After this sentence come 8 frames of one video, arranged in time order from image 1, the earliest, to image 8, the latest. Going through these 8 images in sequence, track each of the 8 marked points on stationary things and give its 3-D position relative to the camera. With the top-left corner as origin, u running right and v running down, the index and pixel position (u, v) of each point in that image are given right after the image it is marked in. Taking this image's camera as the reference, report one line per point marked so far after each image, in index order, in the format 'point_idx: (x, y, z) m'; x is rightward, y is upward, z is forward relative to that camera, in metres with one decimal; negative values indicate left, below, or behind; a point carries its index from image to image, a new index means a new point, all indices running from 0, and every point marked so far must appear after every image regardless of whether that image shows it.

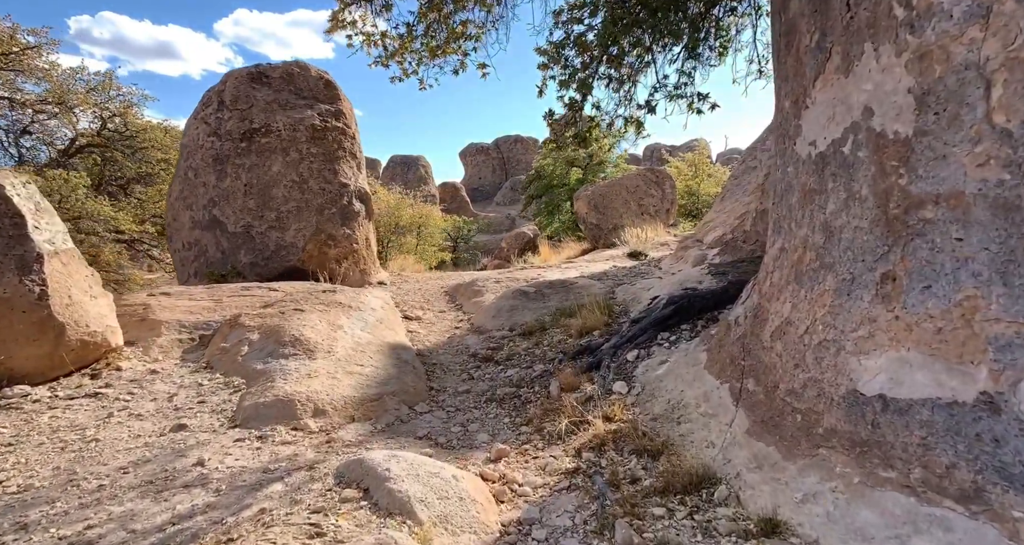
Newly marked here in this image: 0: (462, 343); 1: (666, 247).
0: (-0.4, -0.6, +4.9) m
1: (+2.2, +0.3, +8.5) m
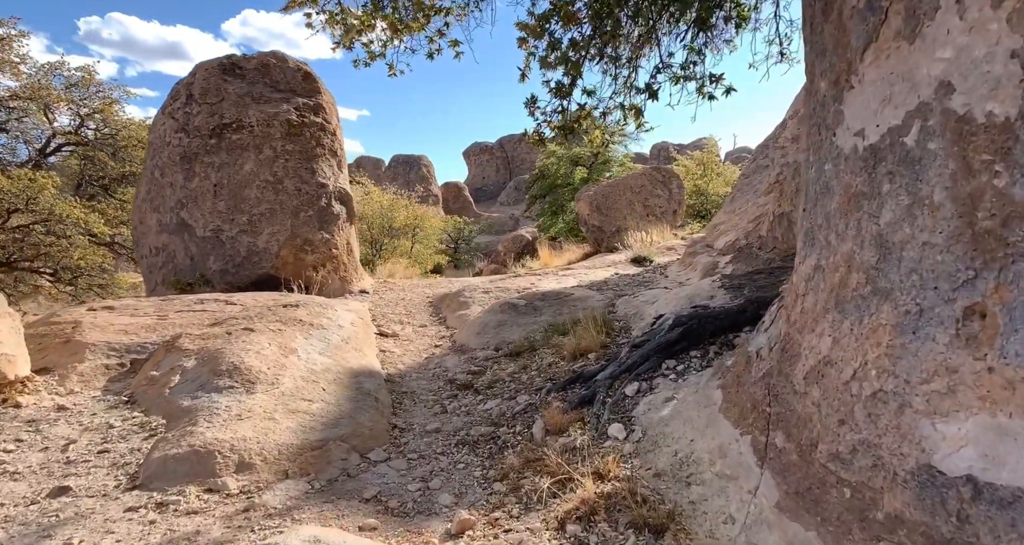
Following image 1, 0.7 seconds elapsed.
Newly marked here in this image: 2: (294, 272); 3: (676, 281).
0: (-0.5, -0.7, +4.3) m
1: (+2.1, +0.3, +7.9) m
2: (-2.5, 0.0, +6.8) m
3: (+1.6, -0.1, +6.0) m
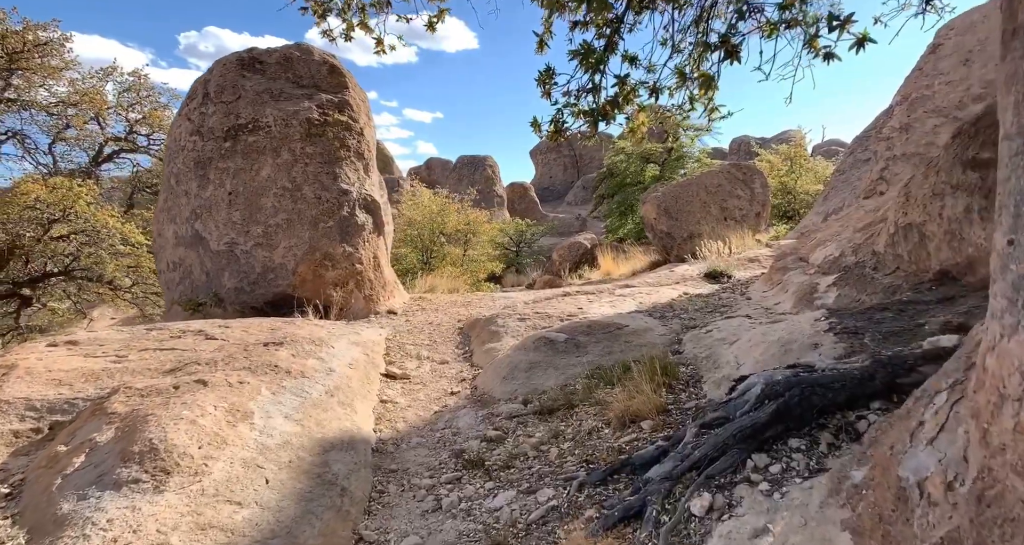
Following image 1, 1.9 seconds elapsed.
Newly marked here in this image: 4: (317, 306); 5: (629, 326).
0: (-0.3, -0.9, +3.4) m
1: (+2.6, +0.1, +6.7) m
2: (-2.0, -0.2, +6.1) m
3: (+1.9, -0.3, +4.8) m
4: (-1.9, -0.3, +6.1) m
5: (+0.8, -0.4, +4.4) m
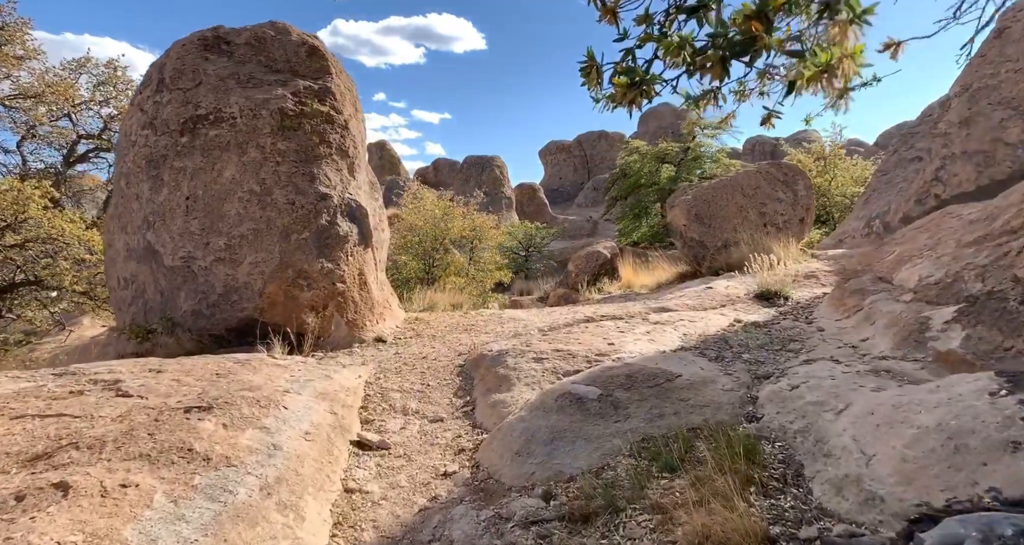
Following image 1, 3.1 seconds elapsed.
0: (-0.3, -1.0, +2.3) m
1: (+2.8, -0.1, +5.6) m
2: (-1.9, -0.3, +5.1) m
3: (+2.0, -0.4, +3.8) m
4: (-1.8, -0.5, +5.1) m
5: (+0.9, -0.6, +3.3) m
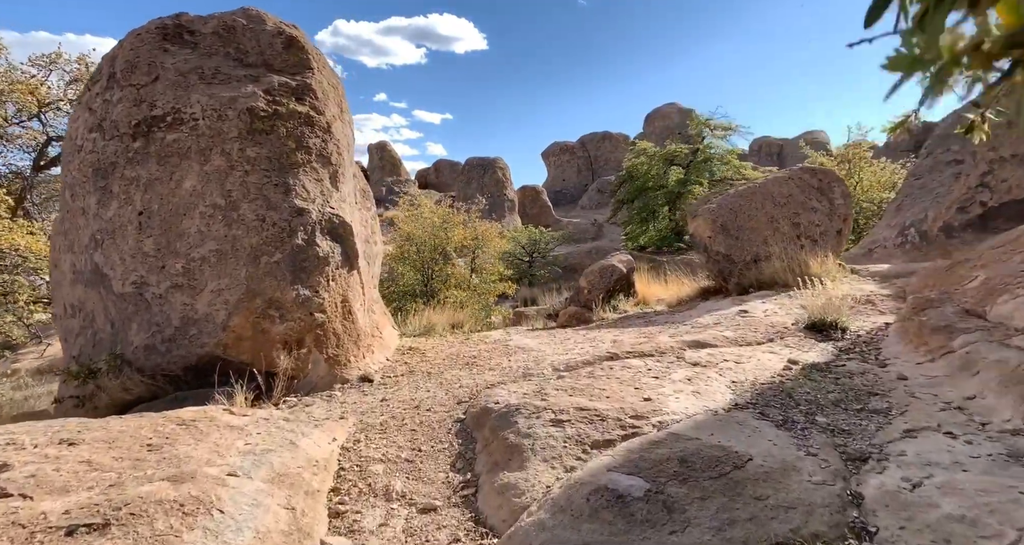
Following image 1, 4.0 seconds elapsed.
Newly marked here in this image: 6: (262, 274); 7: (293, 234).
0: (-0.2, -1.2, +1.6) m
1: (+2.8, -0.3, +4.8) m
2: (-1.8, -0.6, +4.3) m
3: (+2.1, -0.6, +3.0) m
4: (-1.8, -0.7, +4.3) m
5: (+1.0, -0.8, +2.5) m
6: (-1.8, 0.0, +4.3) m
7: (-1.6, +0.3, +4.4) m
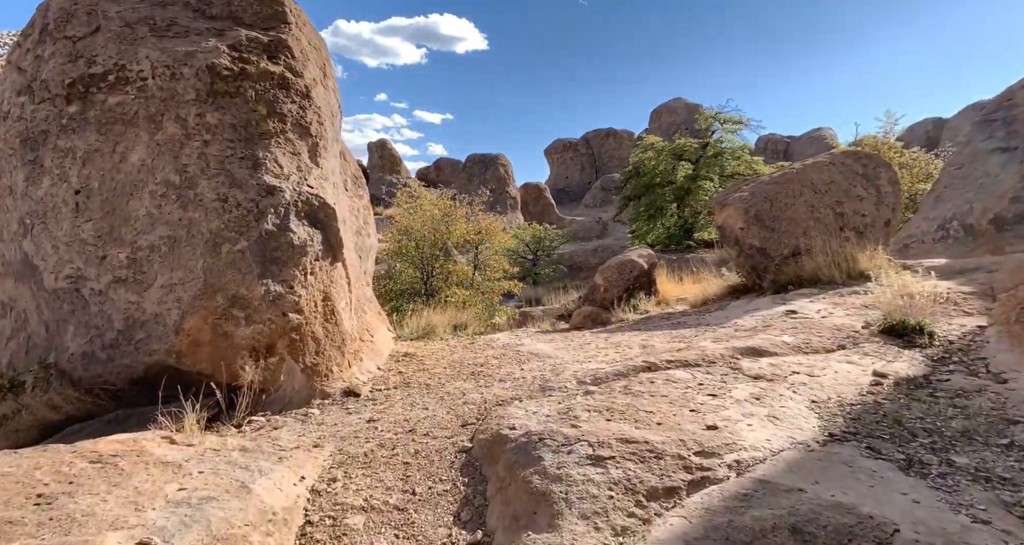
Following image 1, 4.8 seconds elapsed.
0: (-0.1, -1.2, +0.8) m
1: (+2.9, -0.3, +4.0) m
2: (-1.7, -0.5, +3.5) m
3: (+2.2, -0.6, +2.2) m
4: (-1.7, -0.7, +3.5) m
5: (+1.1, -0.7, +1.7) m
6: (-1.7, 0.0, +3.6) m
7: (-1.5, +0.3, +3.7) m
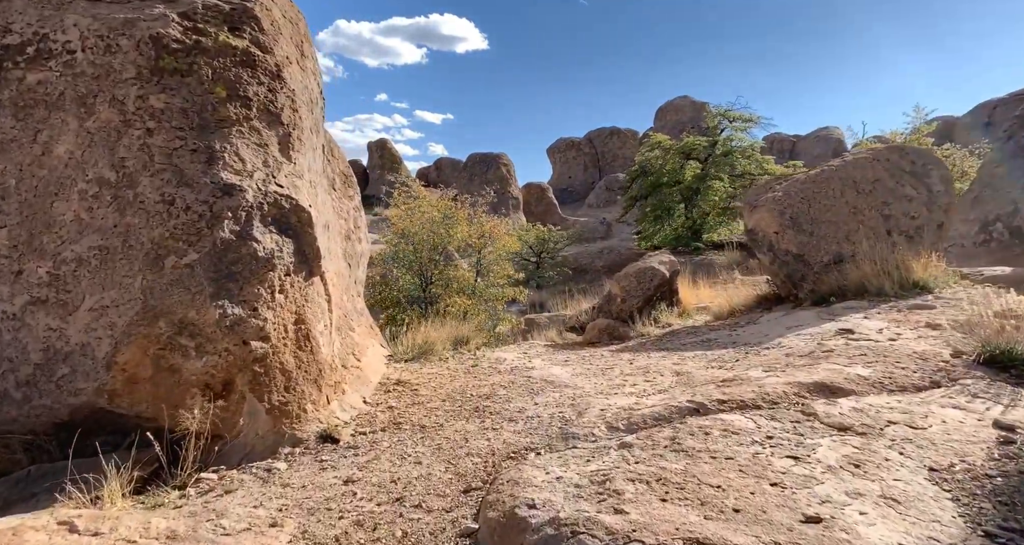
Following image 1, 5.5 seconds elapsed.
0: (-0.1, -1.3, +0.1) m
1: (+3.0, -0.3, +3.3) m
2: (-1.7, -0.6, +2.8) m
3: (+2.2, -0.7, +1.5) m
4: (-1.6, -0.7, +2.8) m
5: (+1.1, -0.8, +1.0) m
6: (-1.6, 0.0, +2.9) m
7: (-1.4, +0.2, +3.0) m
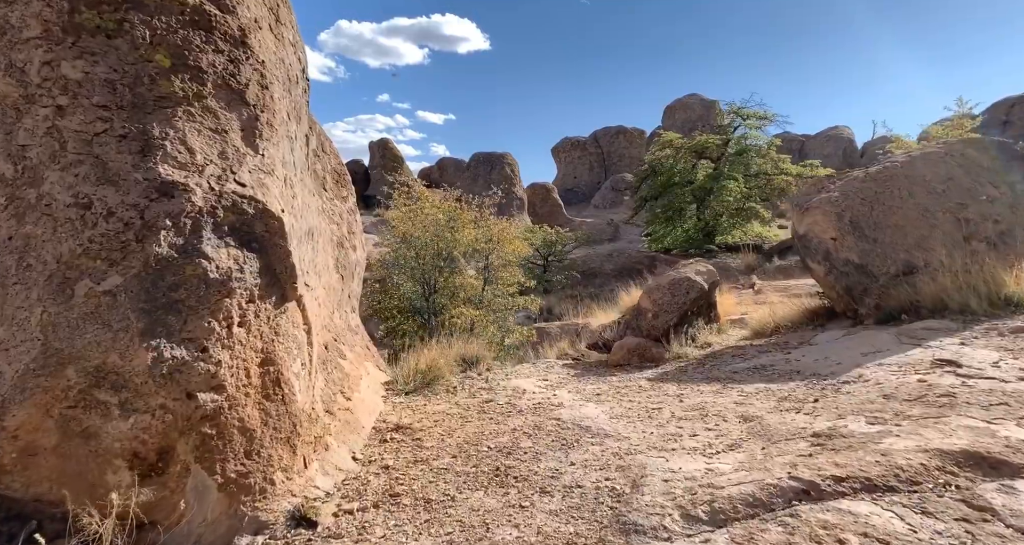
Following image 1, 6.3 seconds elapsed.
0: (+0.1, -1.4, -0.7) m
1: (+3.1, -0.4, +2.5) m
2: (-1.5, -0.7, +2.0) m
3: (+2.4, -0.8, +0.7) m
4: (-1.5, -0.9, +2.0) m
5: (+1.3, -0.9, +0.2) m
6: (-1.5, -0.2, +2.1) m
7: (-1.3, +0.1, +2.2) m
